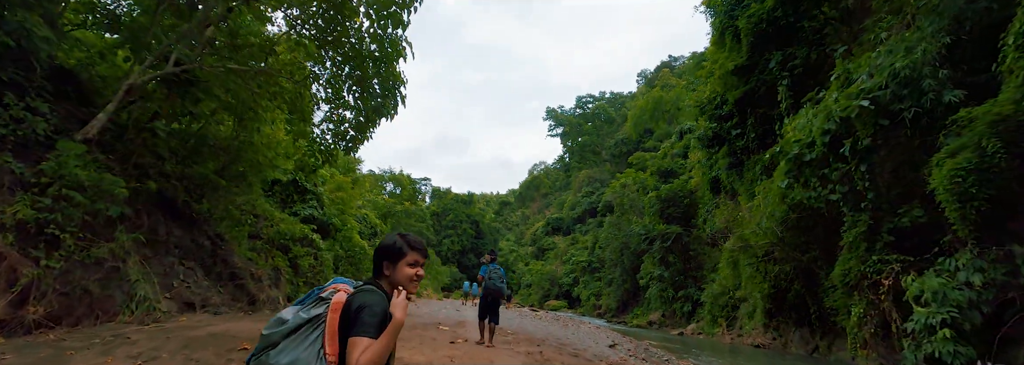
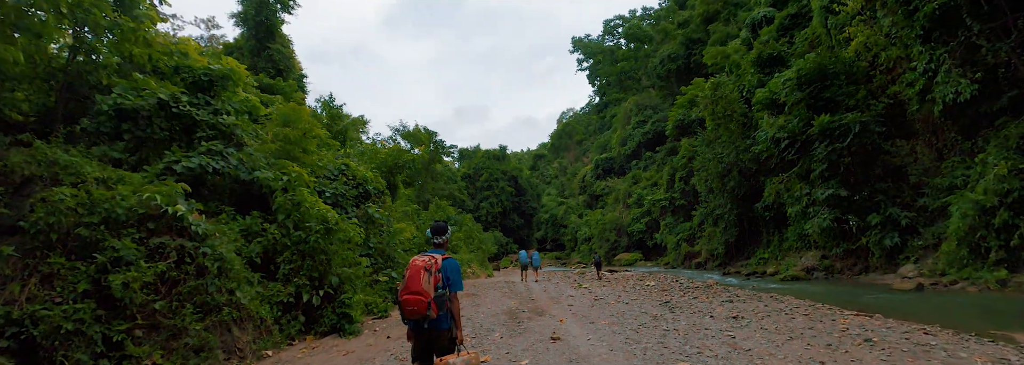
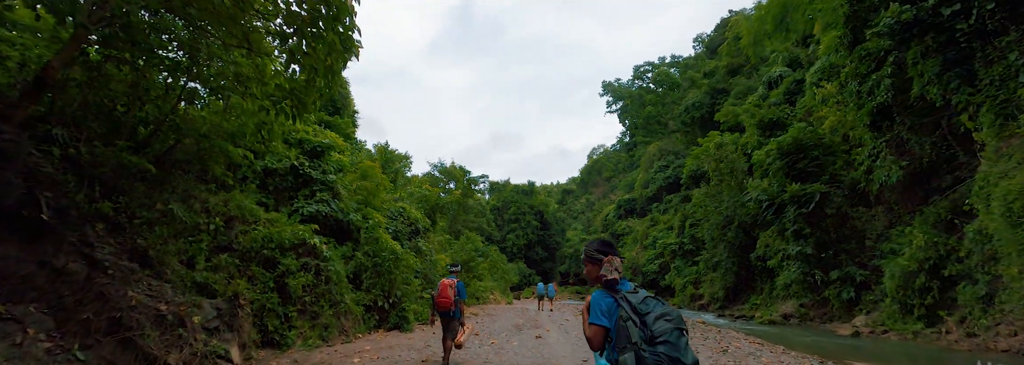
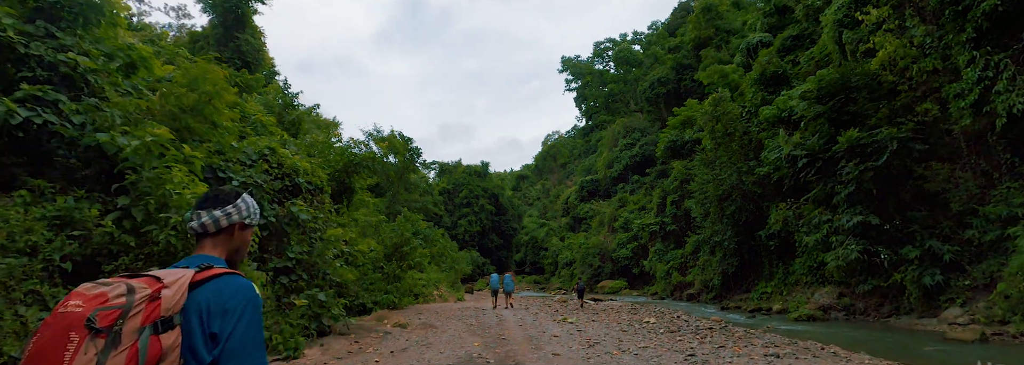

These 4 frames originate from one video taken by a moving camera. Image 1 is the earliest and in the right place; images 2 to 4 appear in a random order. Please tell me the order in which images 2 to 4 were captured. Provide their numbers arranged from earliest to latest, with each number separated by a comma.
3, 2, 4
